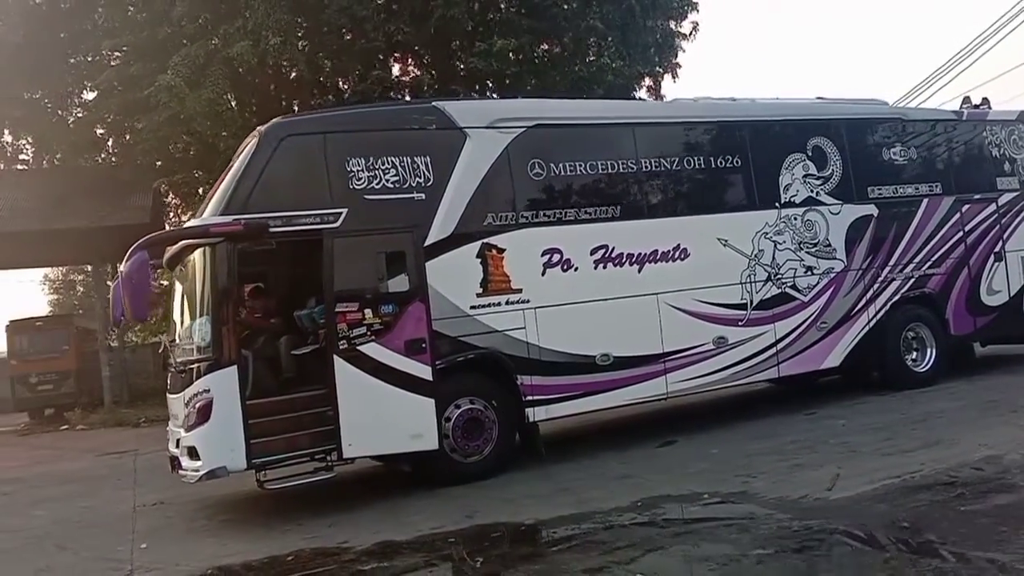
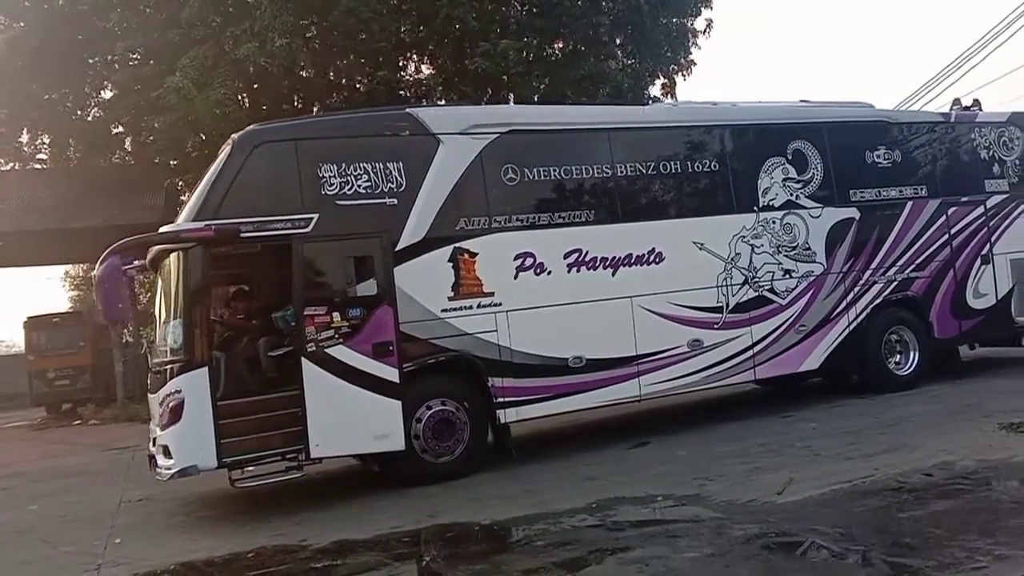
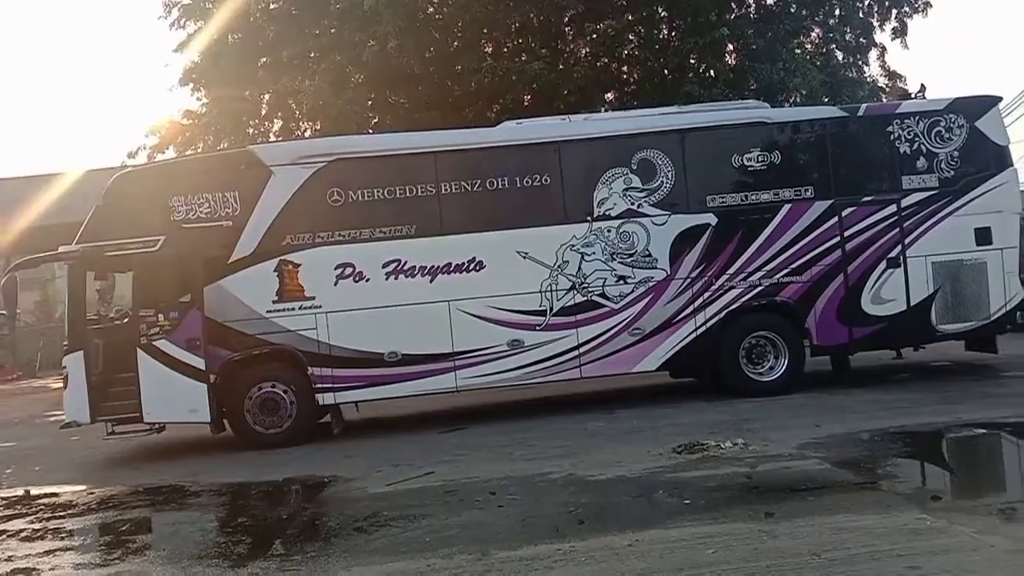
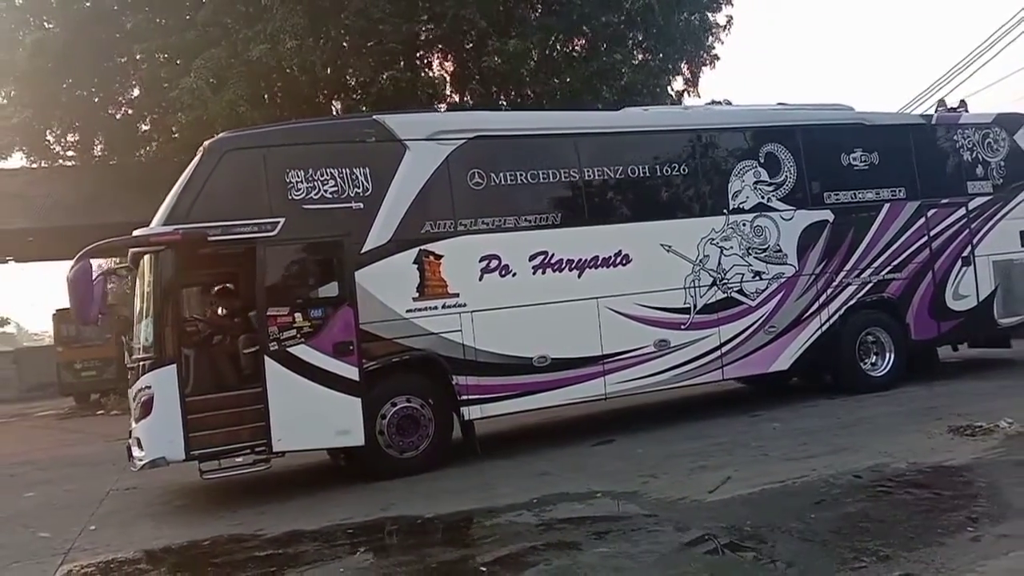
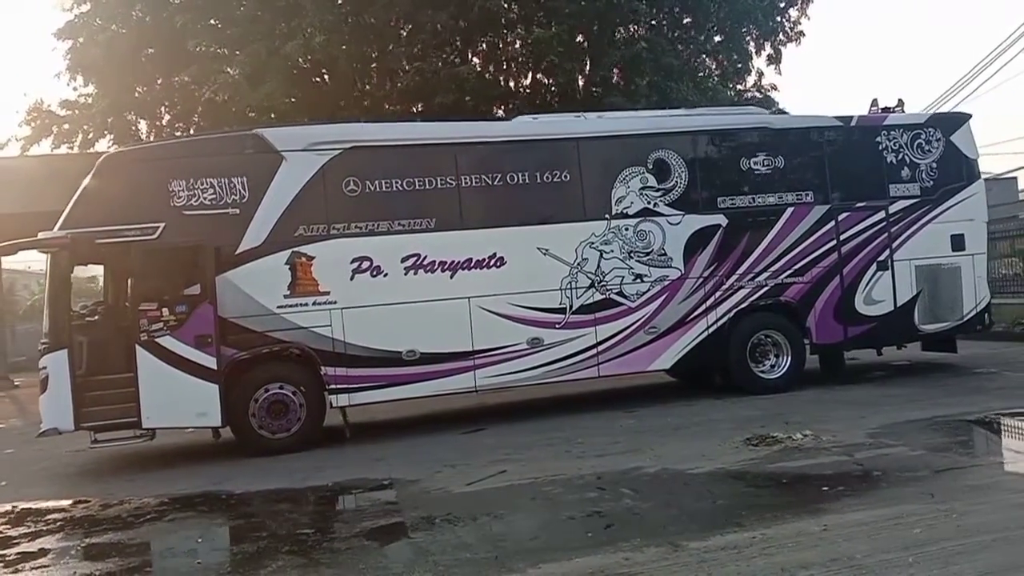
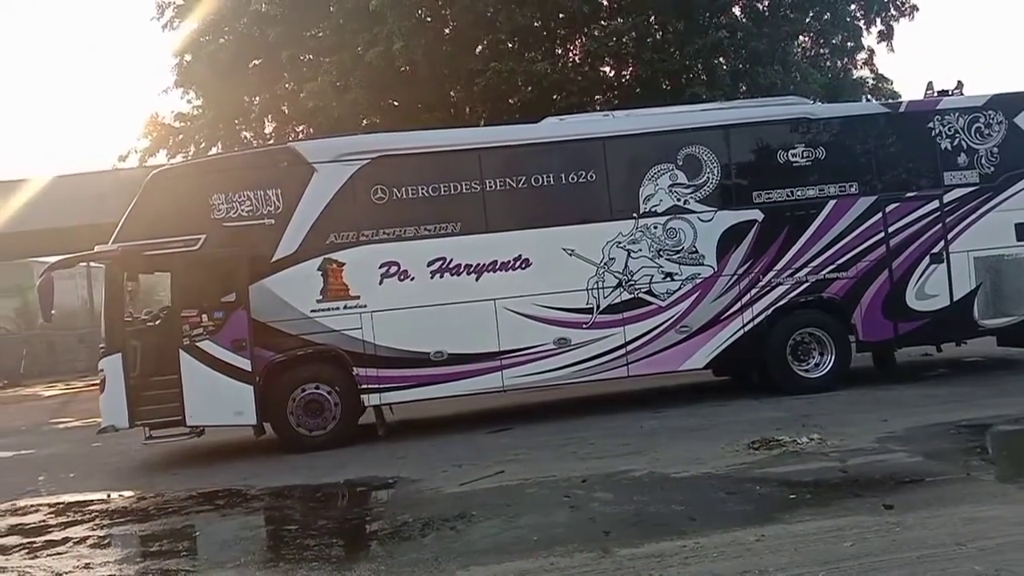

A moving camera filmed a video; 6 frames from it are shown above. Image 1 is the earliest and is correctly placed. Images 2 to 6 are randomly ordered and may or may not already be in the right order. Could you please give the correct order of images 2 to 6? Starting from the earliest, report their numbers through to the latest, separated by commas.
2, 4, 5, 6, 3
